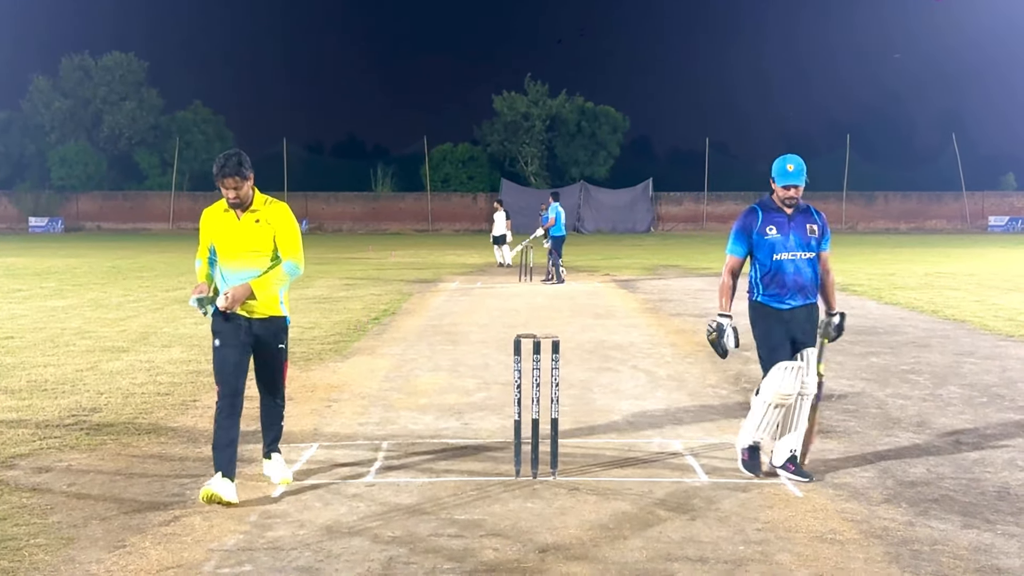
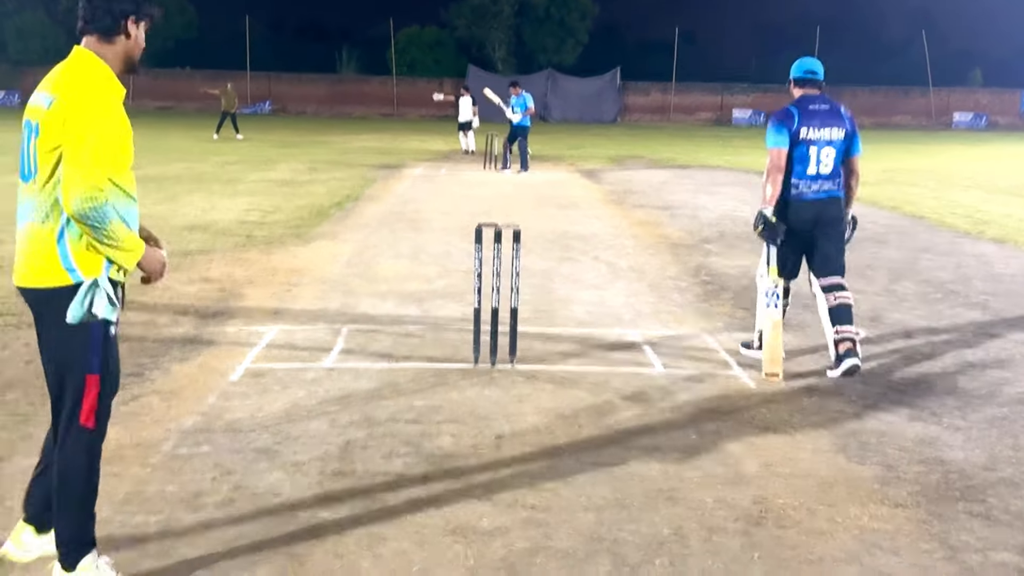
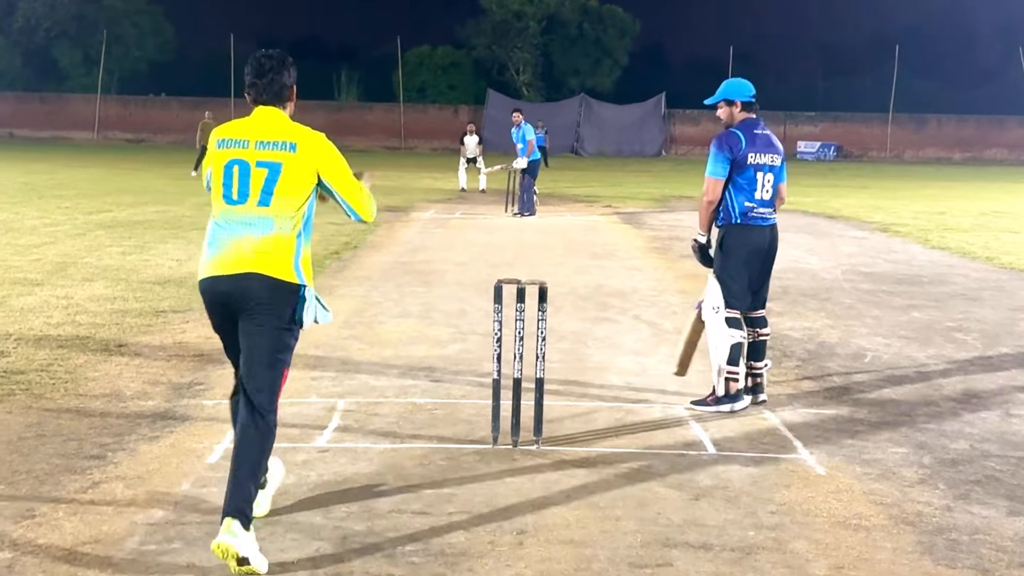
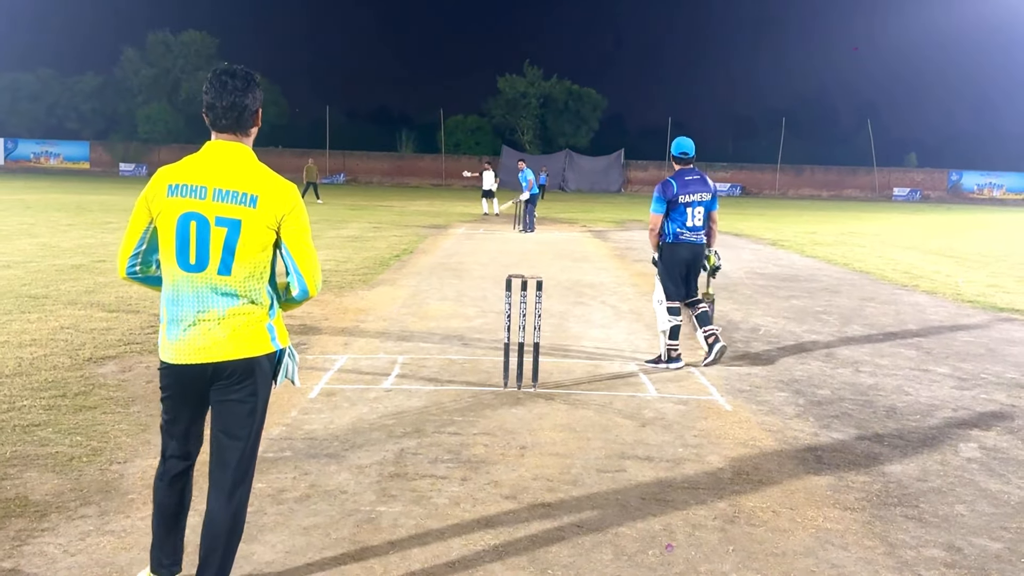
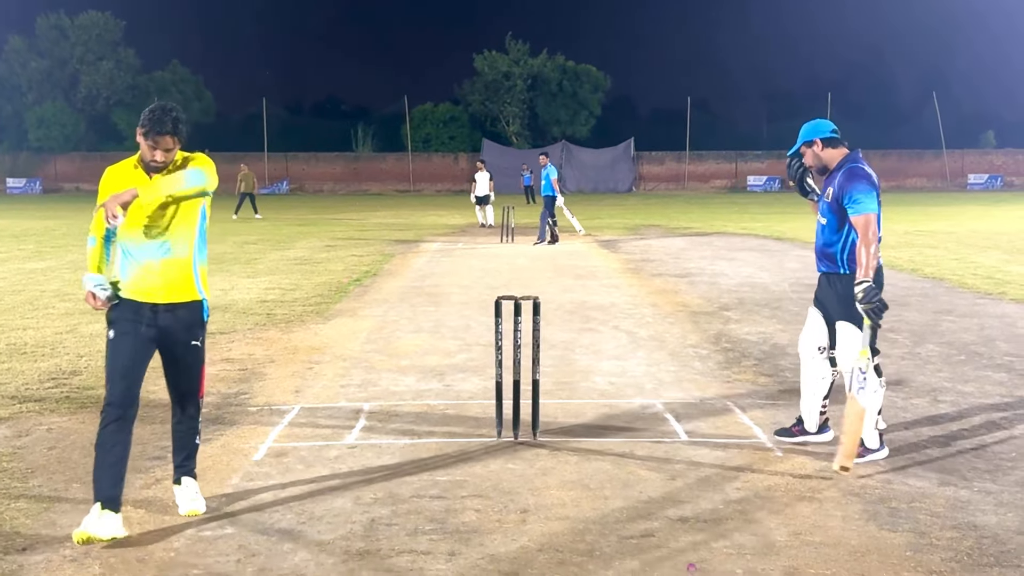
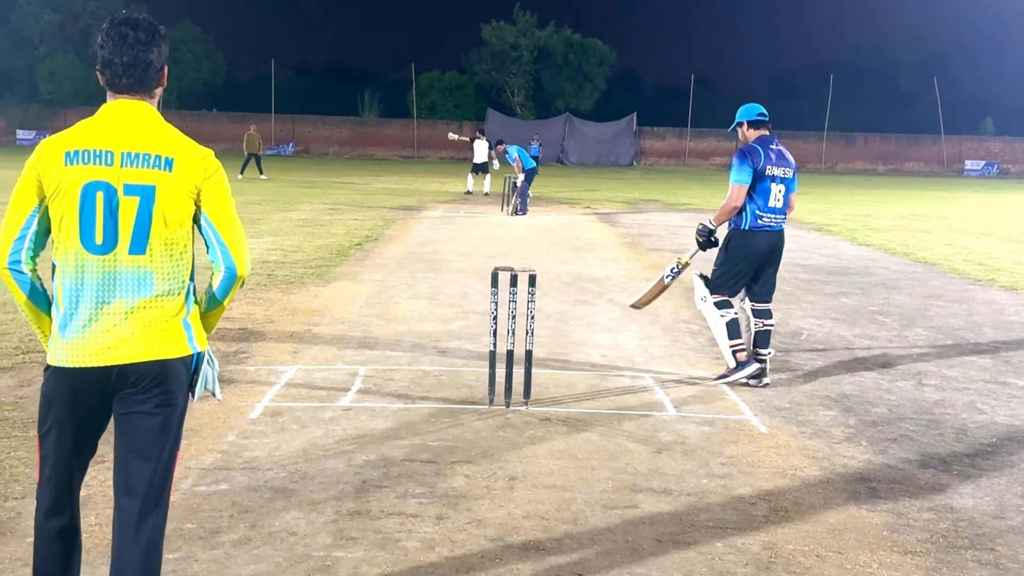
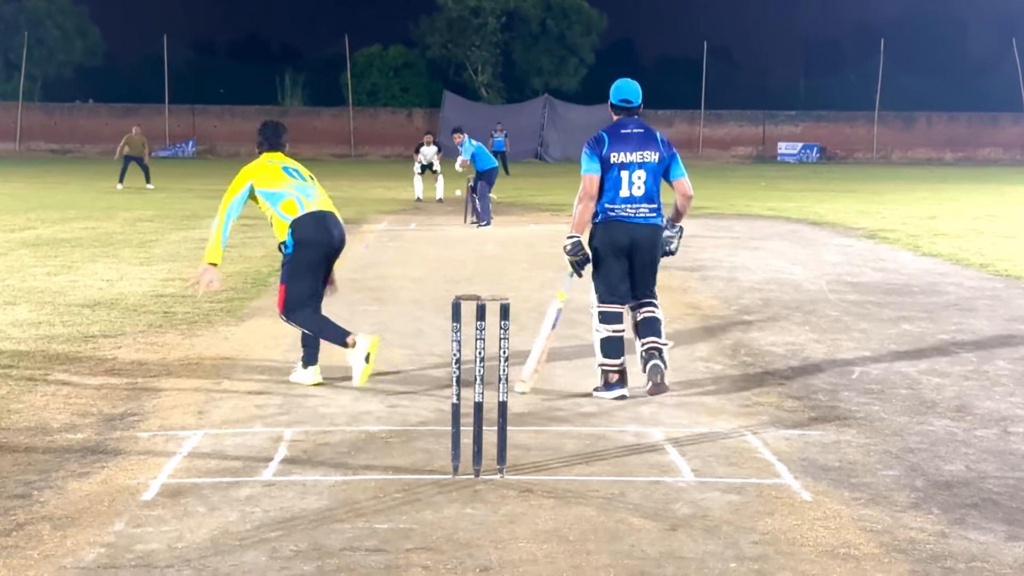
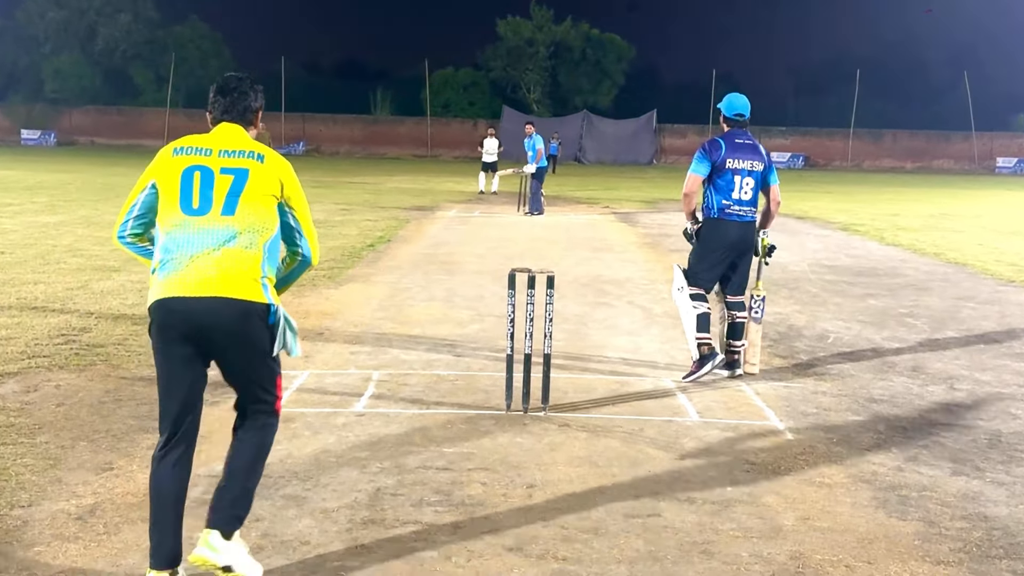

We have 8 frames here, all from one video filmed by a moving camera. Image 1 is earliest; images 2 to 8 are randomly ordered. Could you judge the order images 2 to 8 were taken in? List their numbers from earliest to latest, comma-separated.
5, 2, 6, 4, 8, 3, 7
